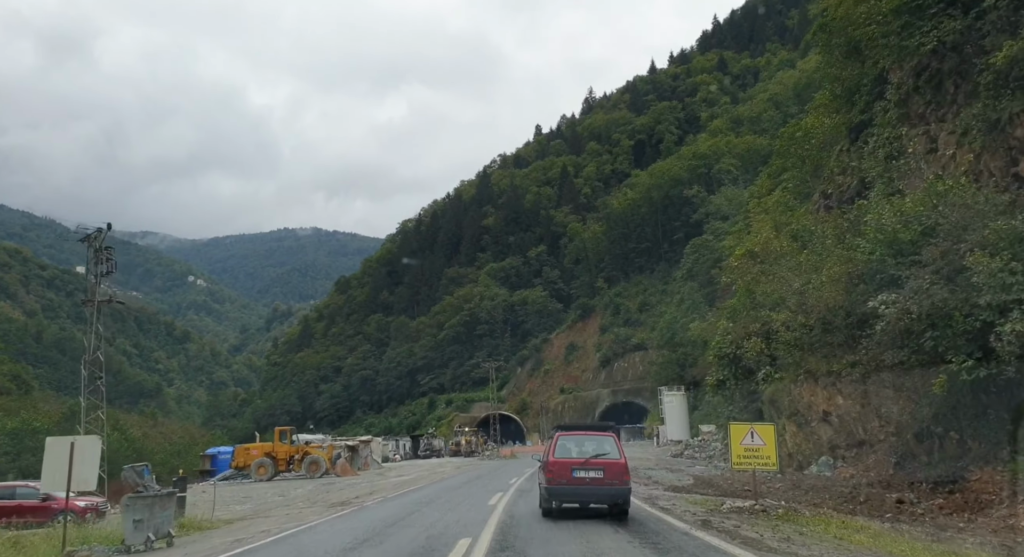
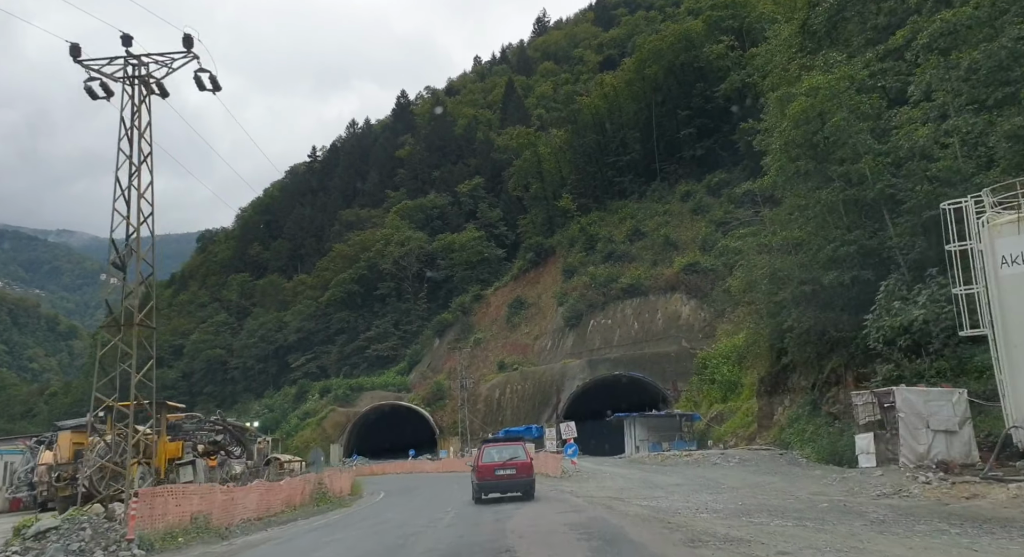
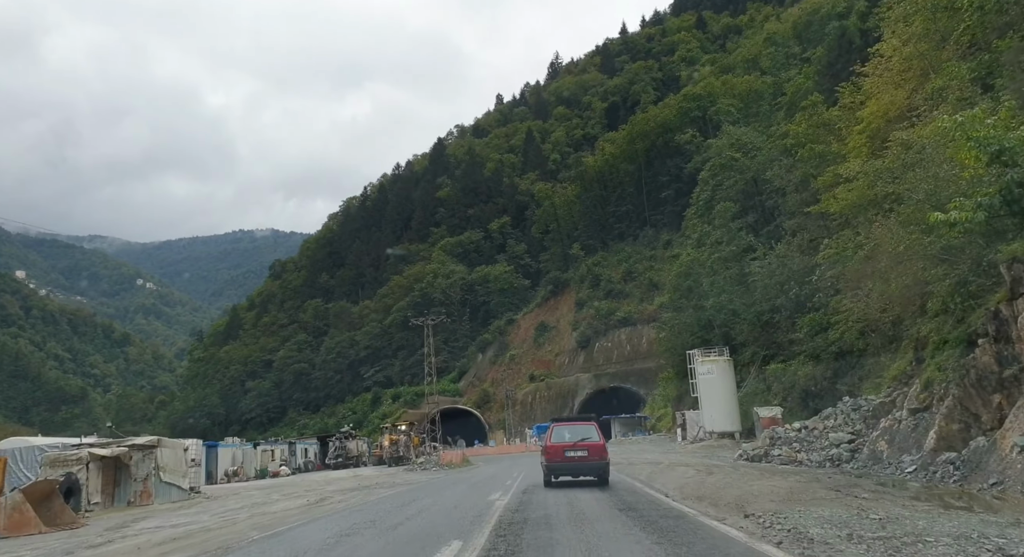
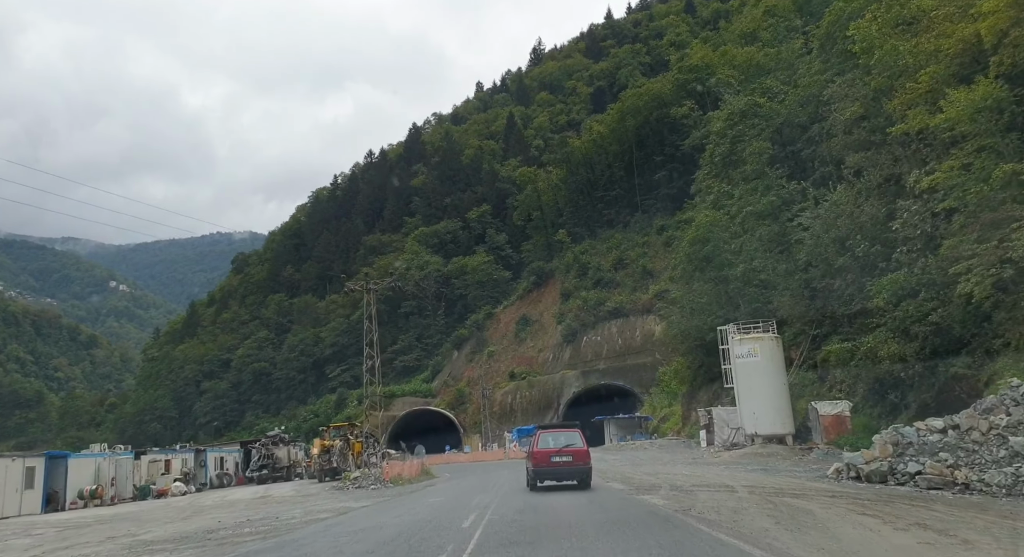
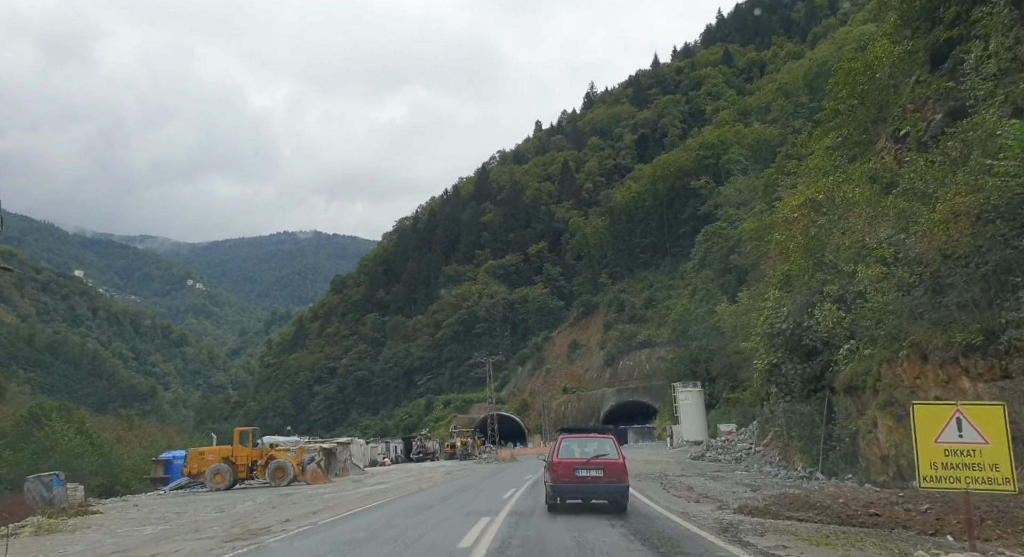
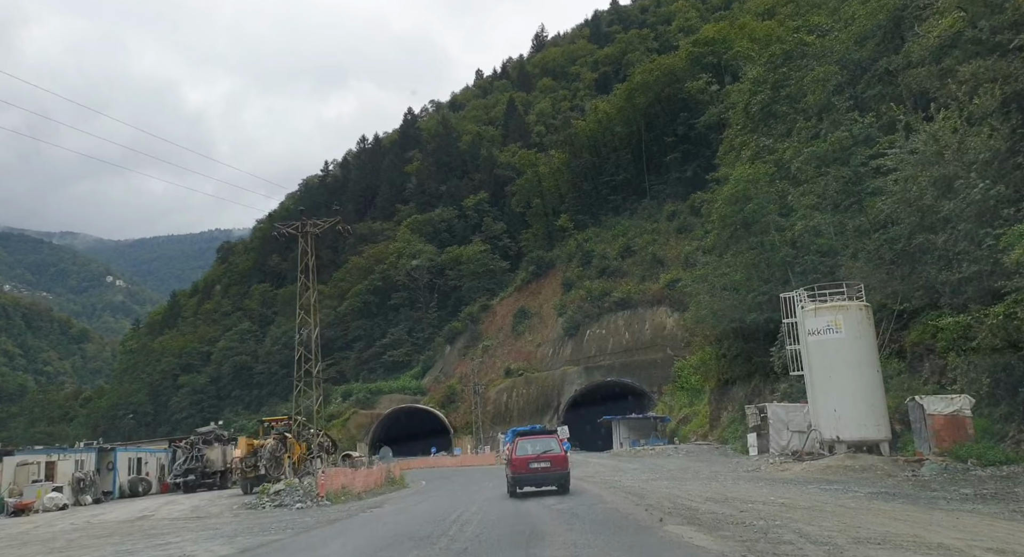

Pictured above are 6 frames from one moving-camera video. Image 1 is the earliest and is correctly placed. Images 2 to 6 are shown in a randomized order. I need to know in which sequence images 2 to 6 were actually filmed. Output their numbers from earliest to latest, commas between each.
5, 3, 4, 6, 2
